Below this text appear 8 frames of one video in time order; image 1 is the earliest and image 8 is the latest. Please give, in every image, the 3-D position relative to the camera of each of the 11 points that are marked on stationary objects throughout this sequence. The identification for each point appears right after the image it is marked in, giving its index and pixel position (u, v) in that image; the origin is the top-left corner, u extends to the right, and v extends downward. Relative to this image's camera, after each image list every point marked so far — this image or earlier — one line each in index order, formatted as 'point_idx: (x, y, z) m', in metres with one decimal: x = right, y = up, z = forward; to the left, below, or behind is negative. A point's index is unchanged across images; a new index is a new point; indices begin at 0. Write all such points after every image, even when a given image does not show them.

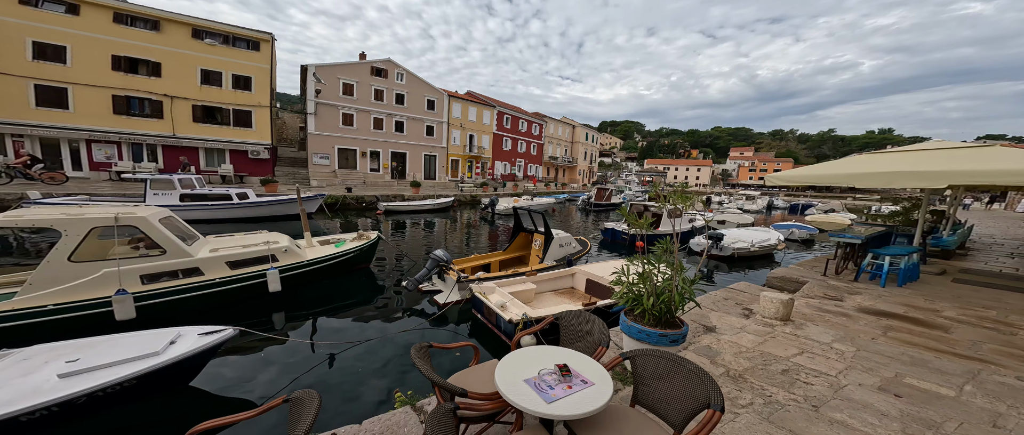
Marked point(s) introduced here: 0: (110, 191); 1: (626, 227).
0: (-18.0, +1.2, +14.6) m
1: (+4.4, -0.4, +13.4) m
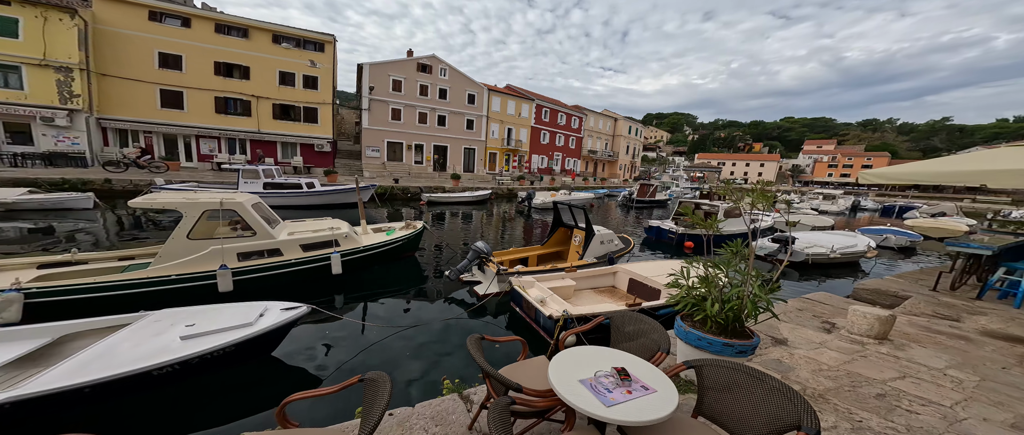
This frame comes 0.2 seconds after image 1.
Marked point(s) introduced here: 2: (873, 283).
0: (-15.8, +2.0, +16.8) m
1: (+6.2, -0.3, +12.6) m
2: (+6.6, -1.2, +5.8) m
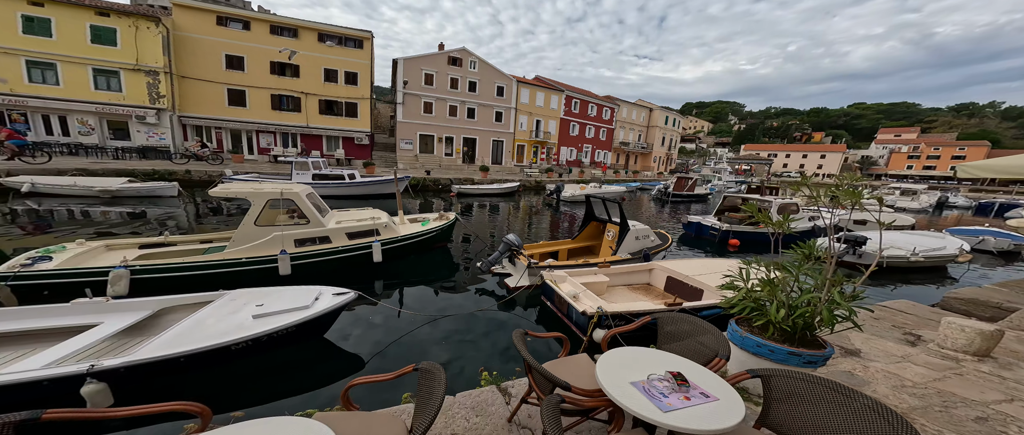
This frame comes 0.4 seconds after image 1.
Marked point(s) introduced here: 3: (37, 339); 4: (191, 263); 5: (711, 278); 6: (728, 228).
0: (-13.9, +2.6, +18.2) m
1: (+7.5, -0.1, +11.9) m
2: (+7.3, -1.2, +5.1) m
3: (-5.3, -1.4, +3.6) m
4: (-6.1, -0.9, +6.1) m
5: (+4.0, -1.2, +6.4) m
6: (+7.7, -0.3, +11.4) m
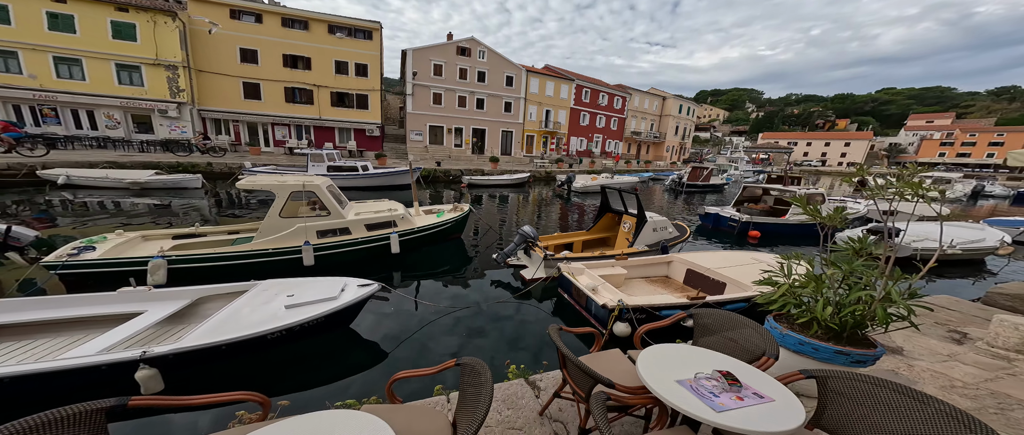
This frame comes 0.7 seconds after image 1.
0: (-13.1, +3.1, +18.6) m
1: (+8.0, +0.2, +11.7) m
2: (+7.6, -1.1, +4.9) m
3: (-5.1, -1.3, +3.8) m
4: (-5.7, -0.7, +6.3) m
5: (+4.4, -1.0, +6.3) m
6: (+8.2, 0.0, +11.2) m
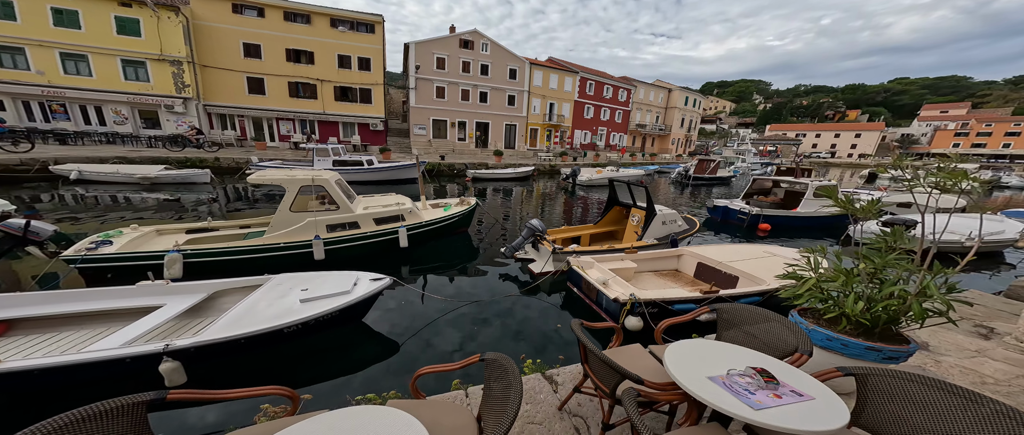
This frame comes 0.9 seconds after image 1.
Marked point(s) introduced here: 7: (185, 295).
0: (-12.8, +3.4, +18.6) m
1: (+8.3, +0.4, +11.5) m
2: (+7.8, -0.9, +4.8) m
3: (-4.9, -1.2, +3.9) m
4: (-5.5, -0.6, +6.3) m
5: (+4.6, -0.9, +6.3) m
6: (+8.5, +0.2, +11.1) m
7: (-4.3, -1.0, +4.2) m
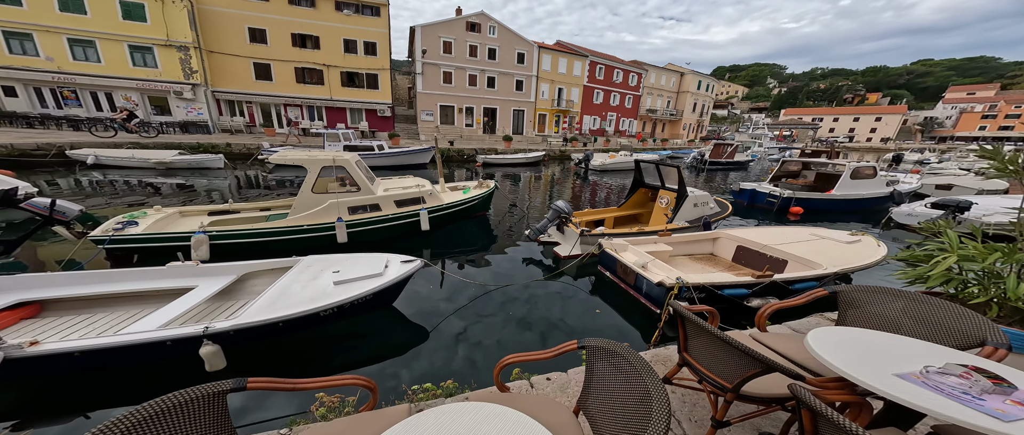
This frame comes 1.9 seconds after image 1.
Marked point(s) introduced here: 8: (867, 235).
0: (-12.0, +4.3, +18.4) m
1: (+9.0, +1.0, +11.1) m
2: (+8.4, -0.7, +4.4) m
3: (-4.3, -1.0, +3.7) m
4: (-4.9, -0.3, +6.1) m
5: (+5.2, -0.6, +5.9) m
6: (+9.2, +0.7, +10.6) m
7: (-3.7, -0.7, +4.0) m
8: (+6.9, -0.3, +6.2) m
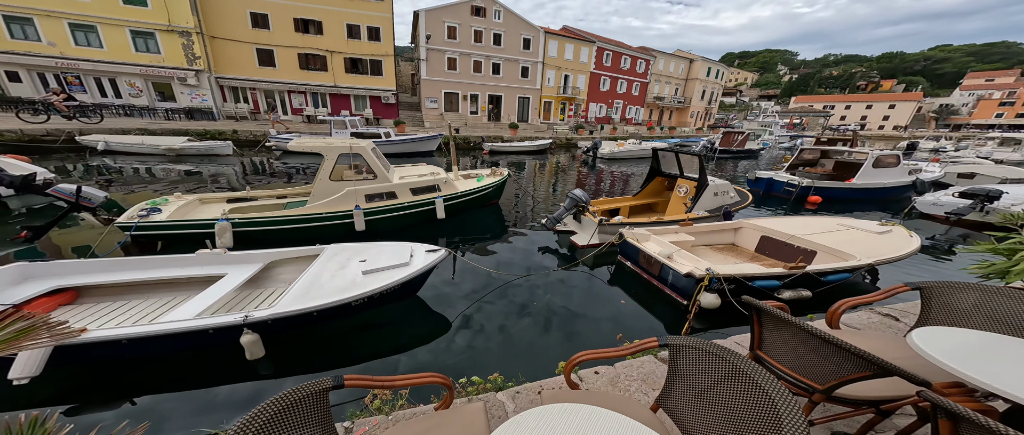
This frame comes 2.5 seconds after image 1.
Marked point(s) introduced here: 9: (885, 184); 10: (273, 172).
0: (-11.4, +5.0, +18.2) m
1: (+9.5, +1.3, +10.9) m
2: (+8.8, -0.5, +4.3) m
3: (-3.9, -0.8, +3.7) m
4: (-4.5, 0.0, +6.1) m
5: (+5.6, -0.4, +5.8) m
6: (+9.6, +1.1, +10.4) m
7: (-3.3, -0.6, +4.0) m
8: (+7.3, -0.1, +6.1) m
9: (+12.1, +1.1, +10.4) m
10: (-10.0, +2.0, +13.7) m
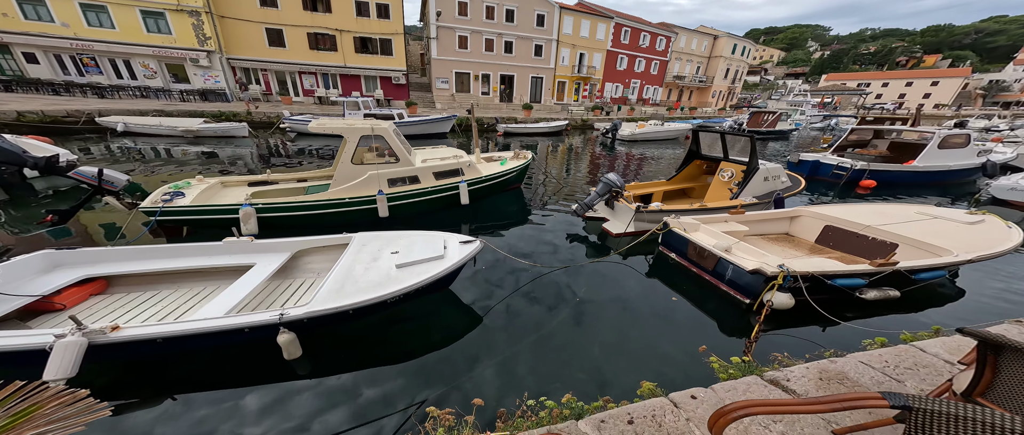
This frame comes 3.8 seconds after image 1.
0: (-10.4, +5.9, +17.8) m
1: (+10.2, +1.7, +10.0) m
2: (+9.3, -0.5, +3.5) m
3: (-3.4, -0.7, +3.3) m
4: (-3.8, +0.2, +5.7) m
5: (+6.3, -0.2, +5.1) m
6: (+10.4, +1.4, +9.5) m
7: (-2.8, -0.4, +3.6) m
8: (+7.9, 0.0, +5.4) m
9: (+12.9, +1.5, +9.5) m
10: (-9.1, +2.6, +13.4) m
